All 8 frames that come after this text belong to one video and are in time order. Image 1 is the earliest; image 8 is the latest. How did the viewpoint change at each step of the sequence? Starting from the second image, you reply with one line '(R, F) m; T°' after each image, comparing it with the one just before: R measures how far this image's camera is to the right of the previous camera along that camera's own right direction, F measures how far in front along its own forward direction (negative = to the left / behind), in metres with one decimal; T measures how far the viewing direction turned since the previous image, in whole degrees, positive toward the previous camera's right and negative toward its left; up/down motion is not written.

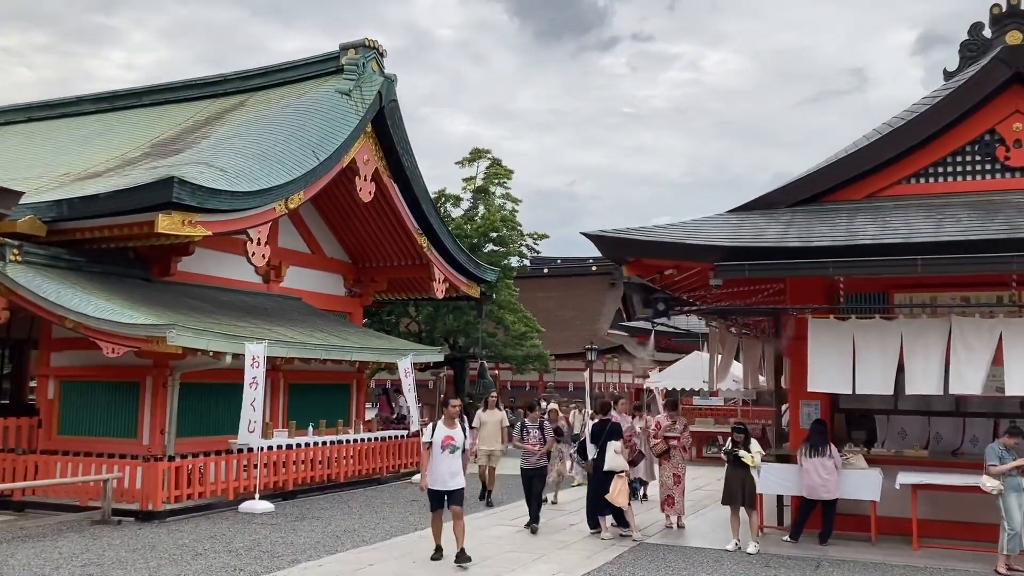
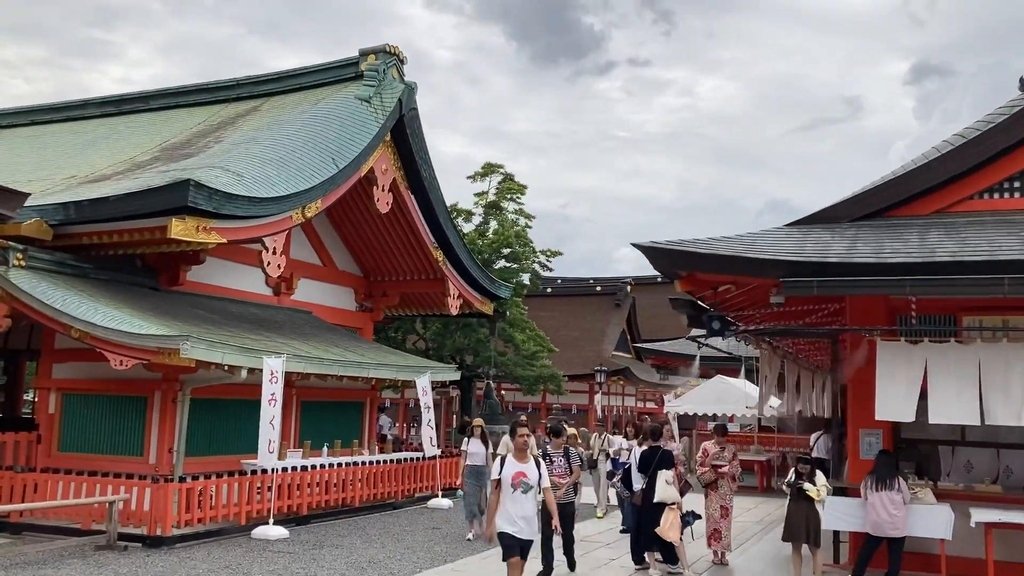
(-0.4, +0.5) m; 0°
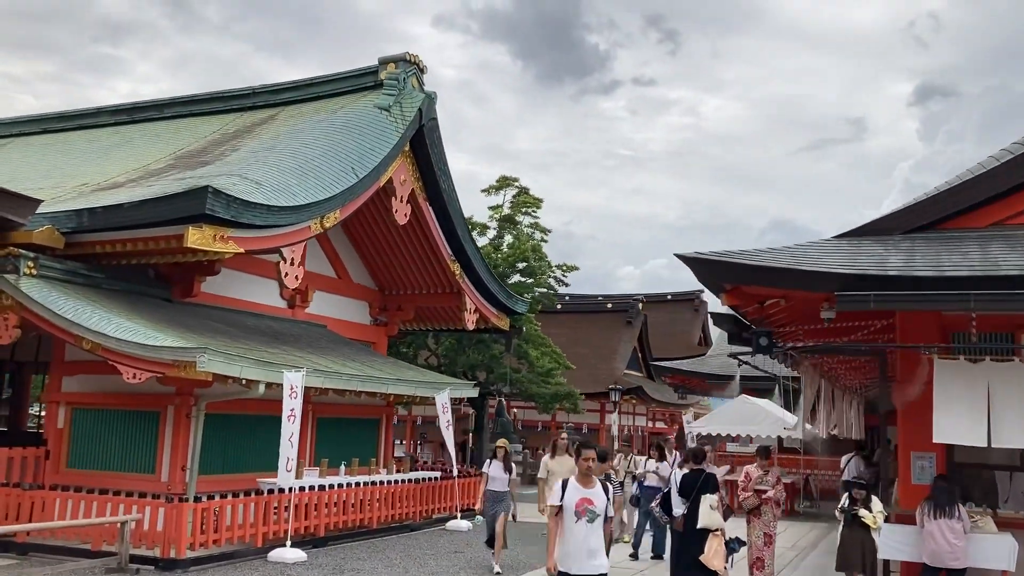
(-0.2, +0.3) m; 0°
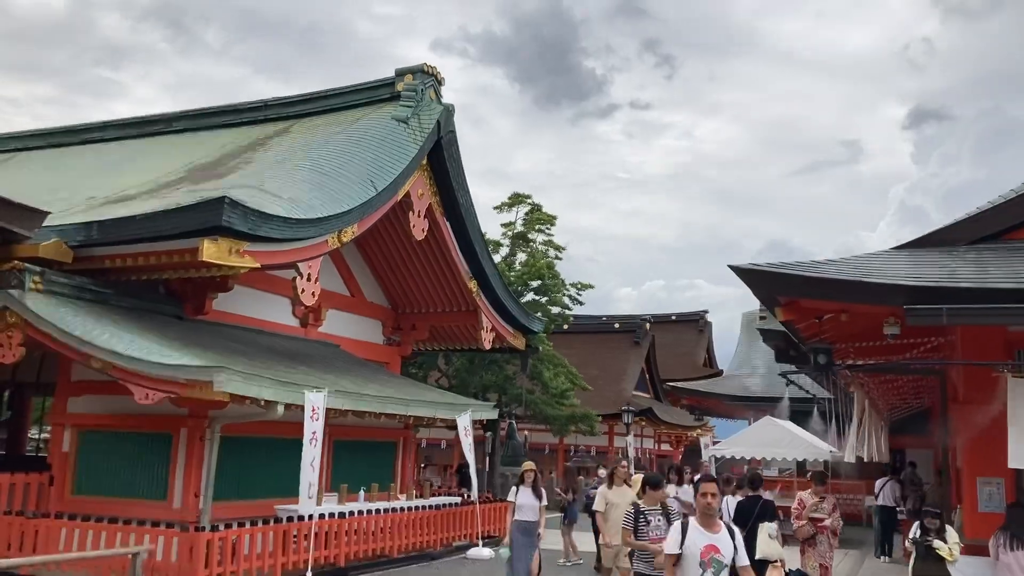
(-0.3, +0.4) m; 0°
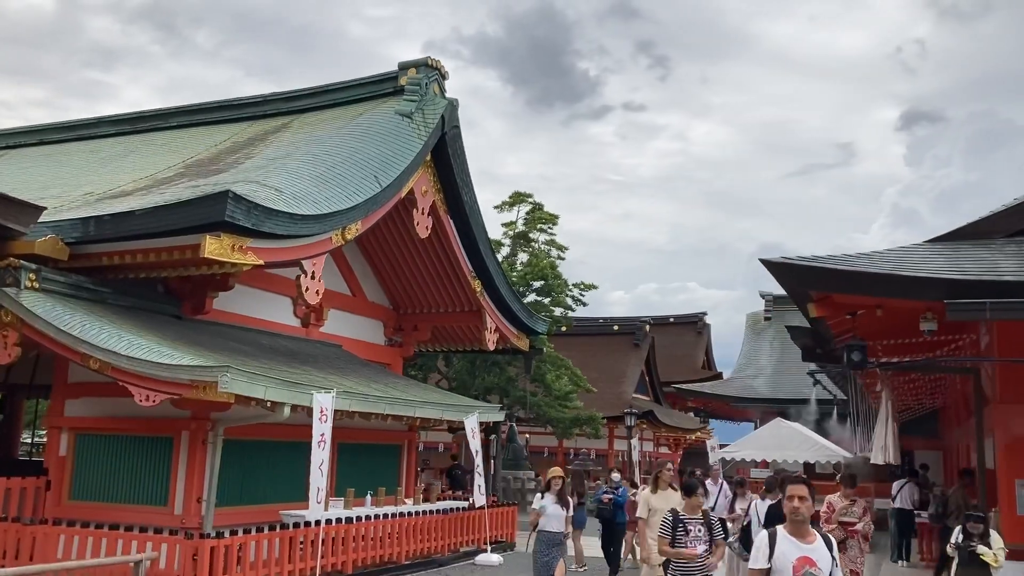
(-0.2, +0.3) m; 0°
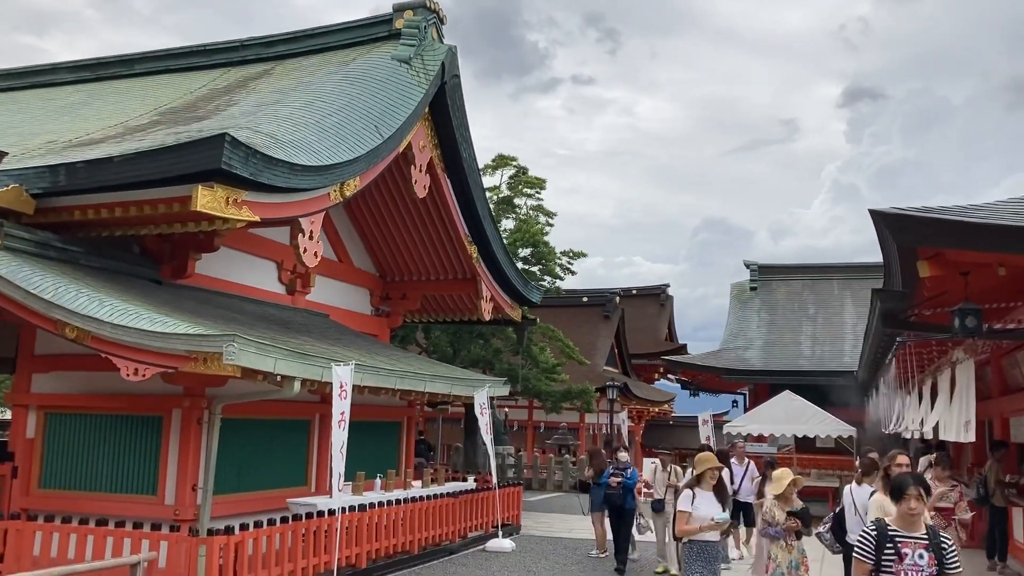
(-0.7, +0.9) m; +3°
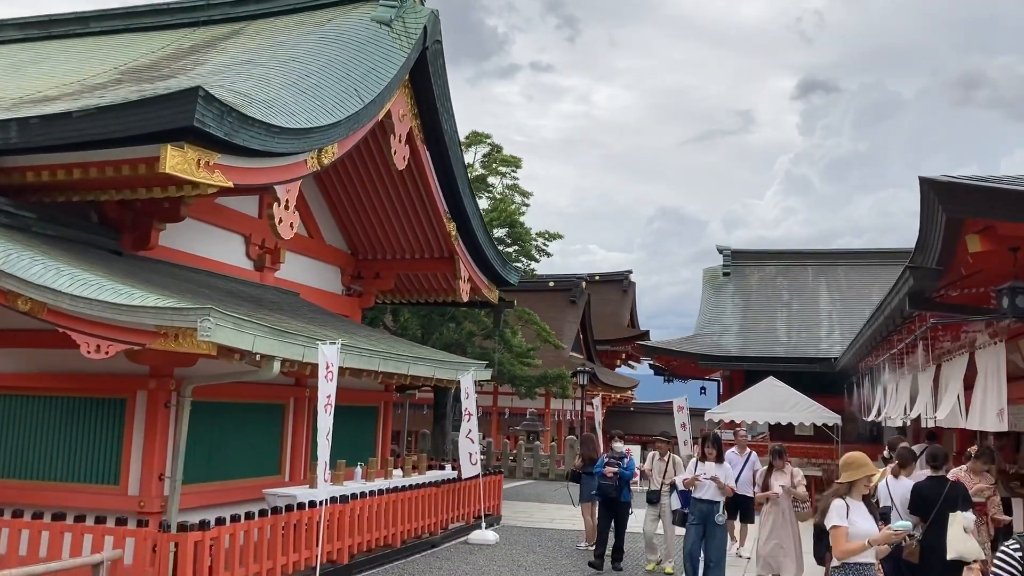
(-0.3, +0.5) m; +3°
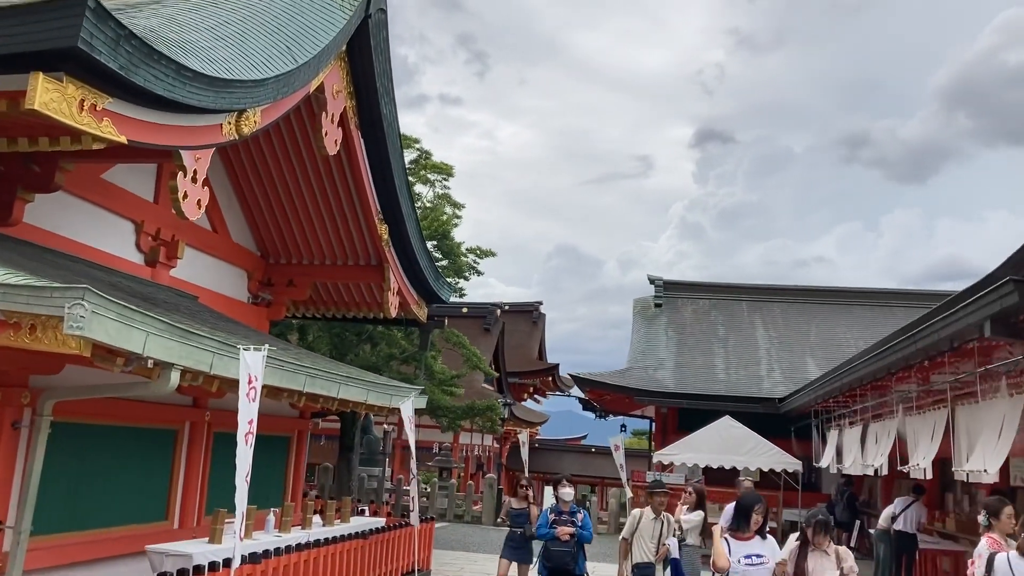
(-0.4, +1.5) m; +6°
